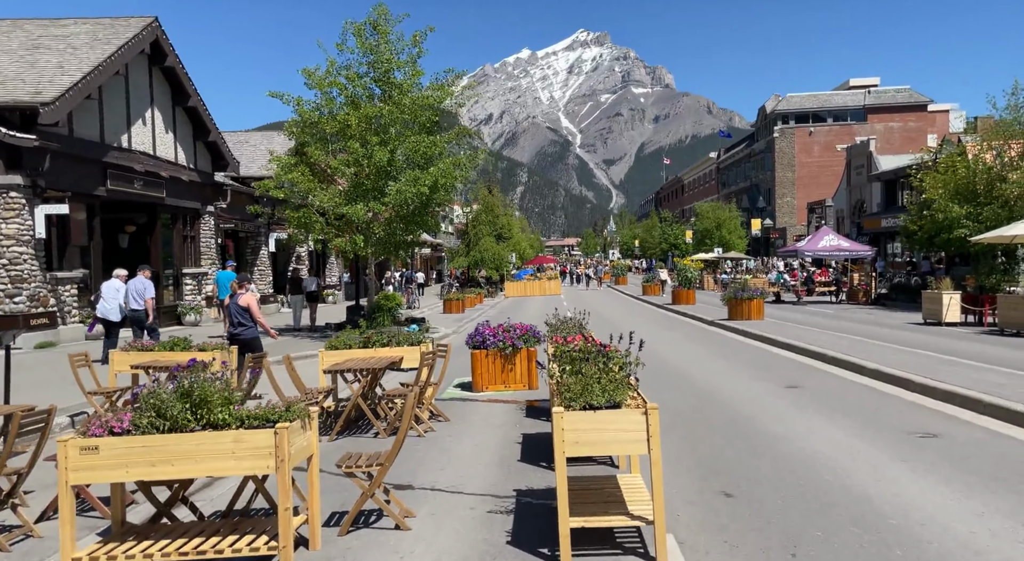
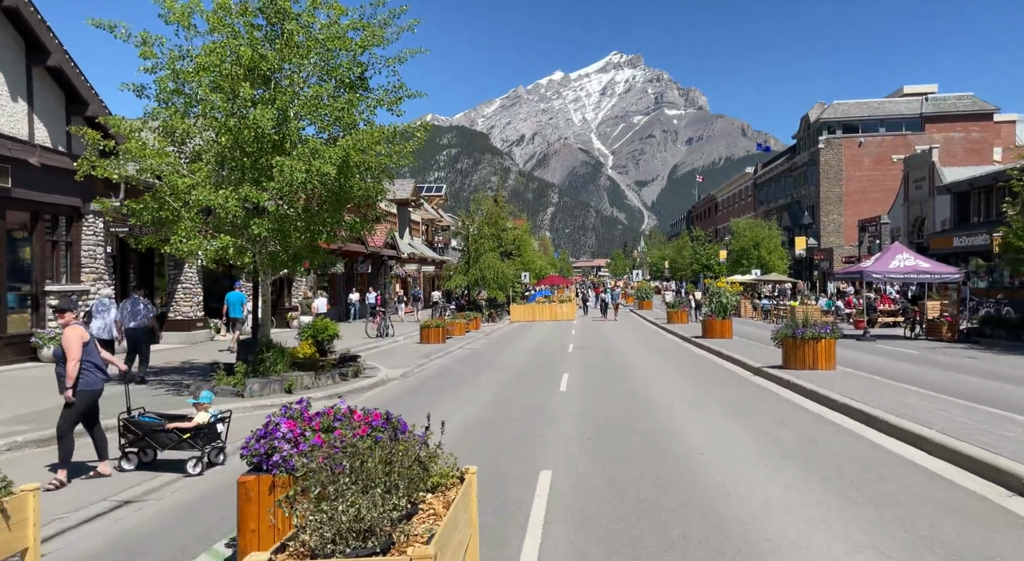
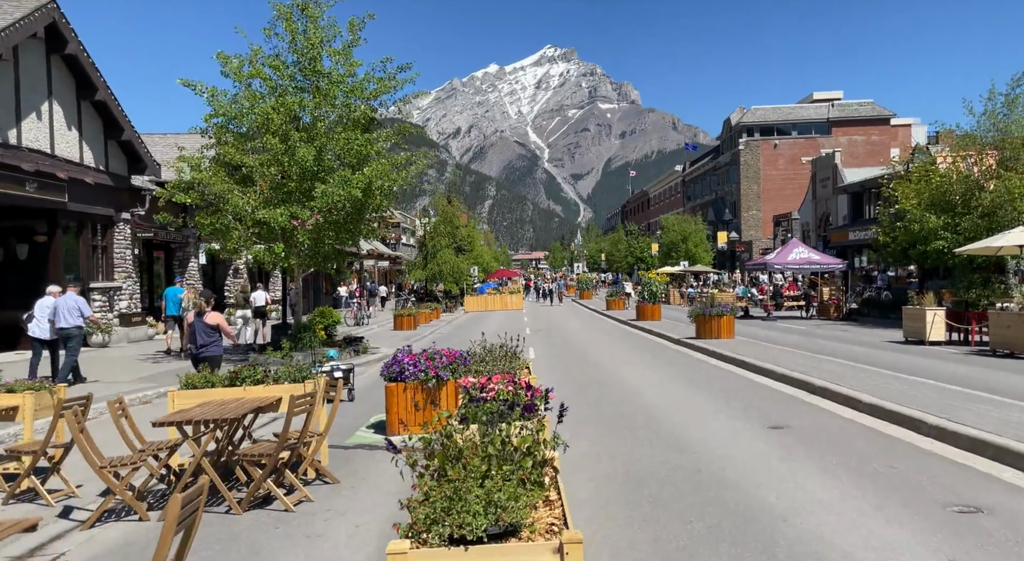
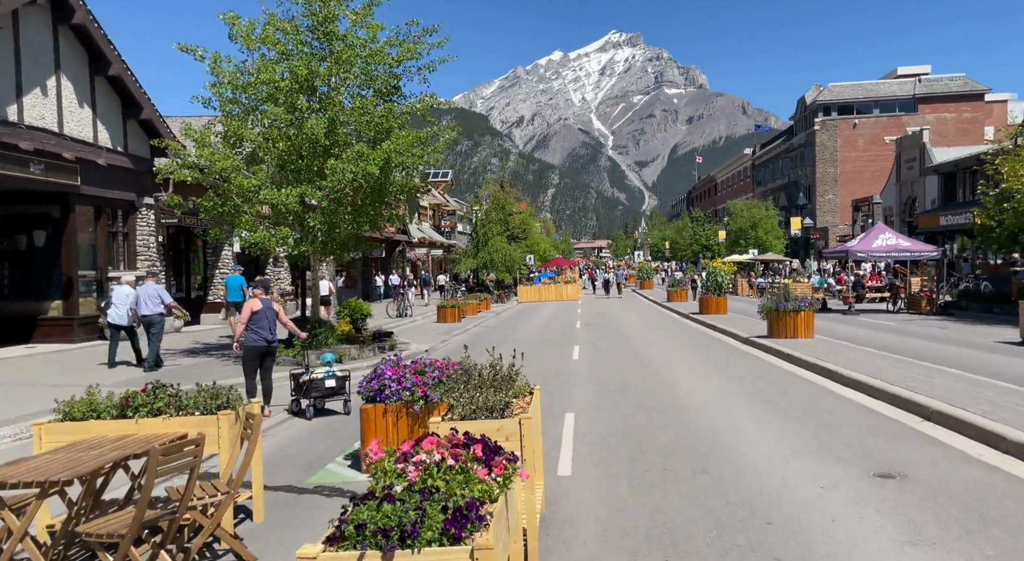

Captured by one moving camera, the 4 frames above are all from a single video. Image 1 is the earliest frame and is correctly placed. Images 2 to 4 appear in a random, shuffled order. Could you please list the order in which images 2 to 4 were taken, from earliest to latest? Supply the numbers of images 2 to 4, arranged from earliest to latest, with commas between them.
3, 4, 2
